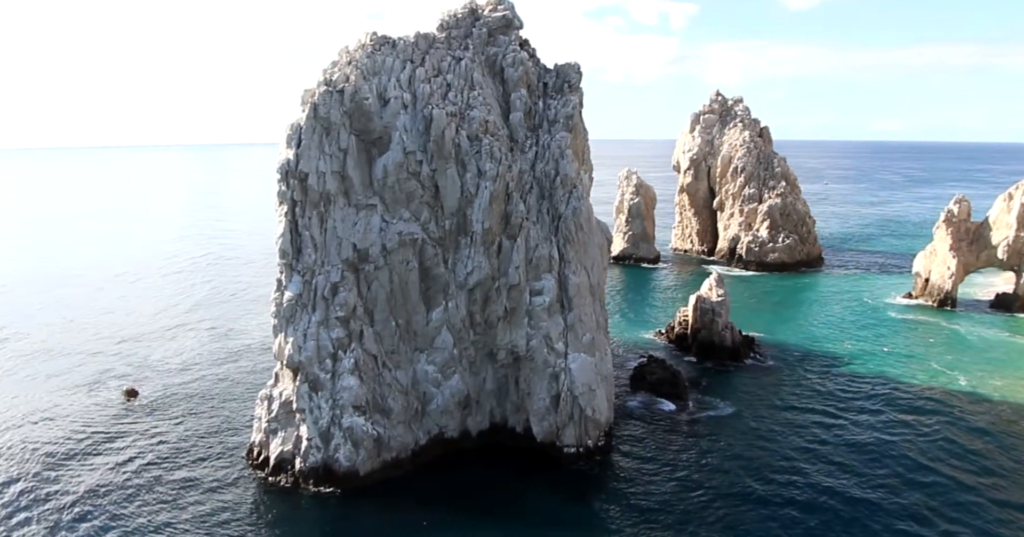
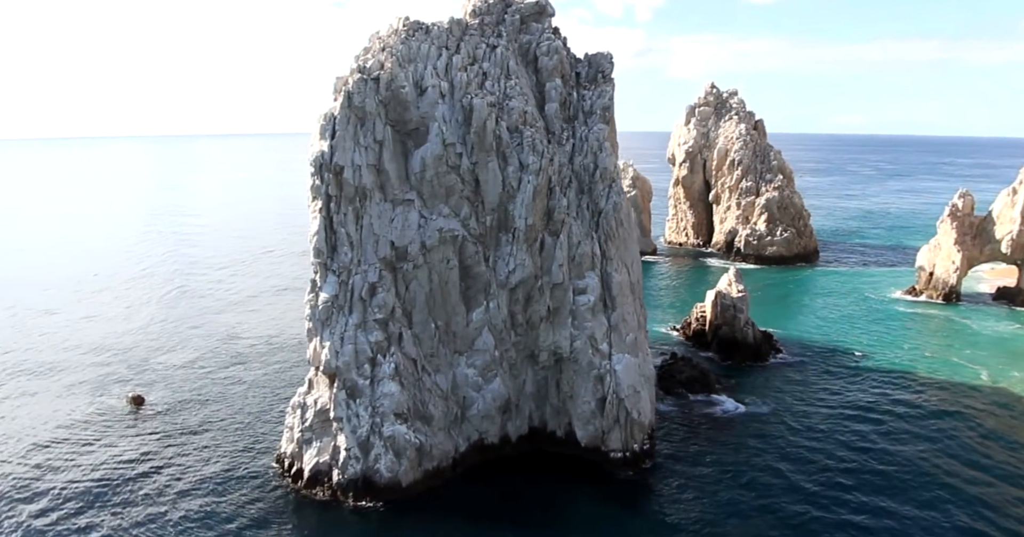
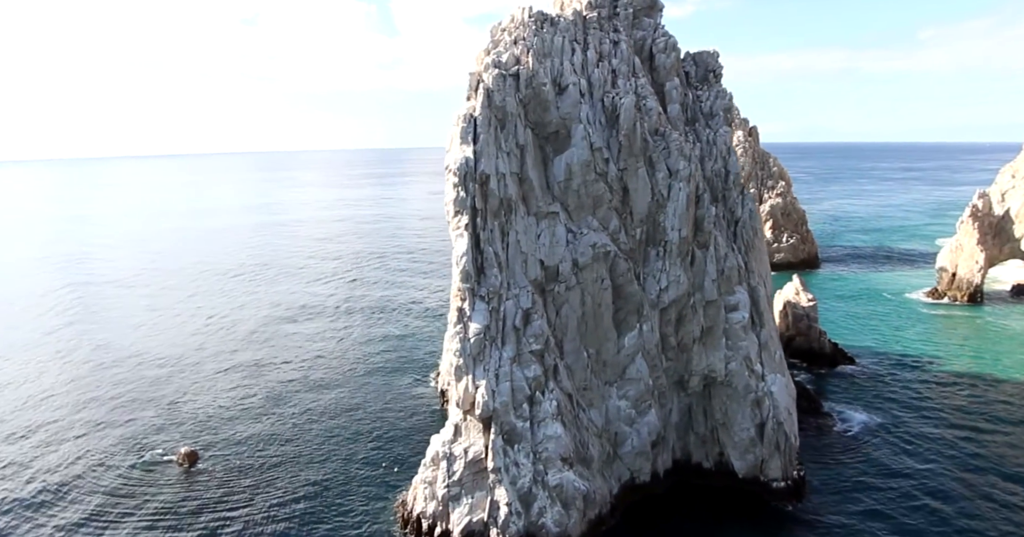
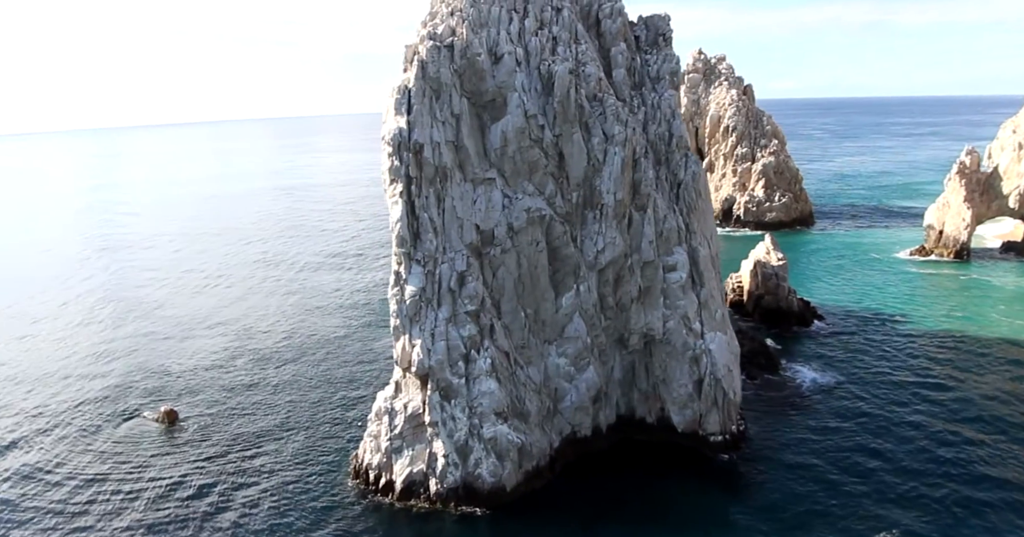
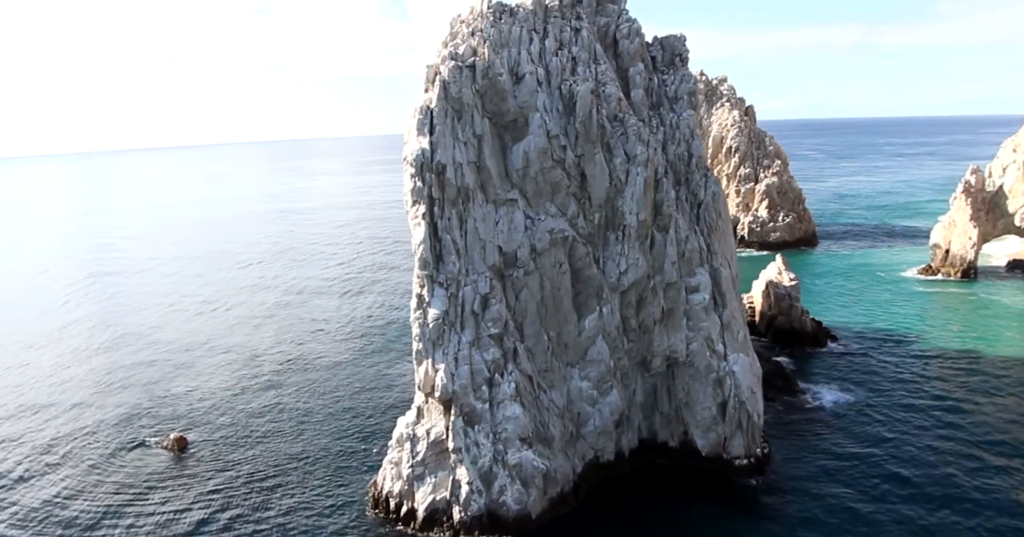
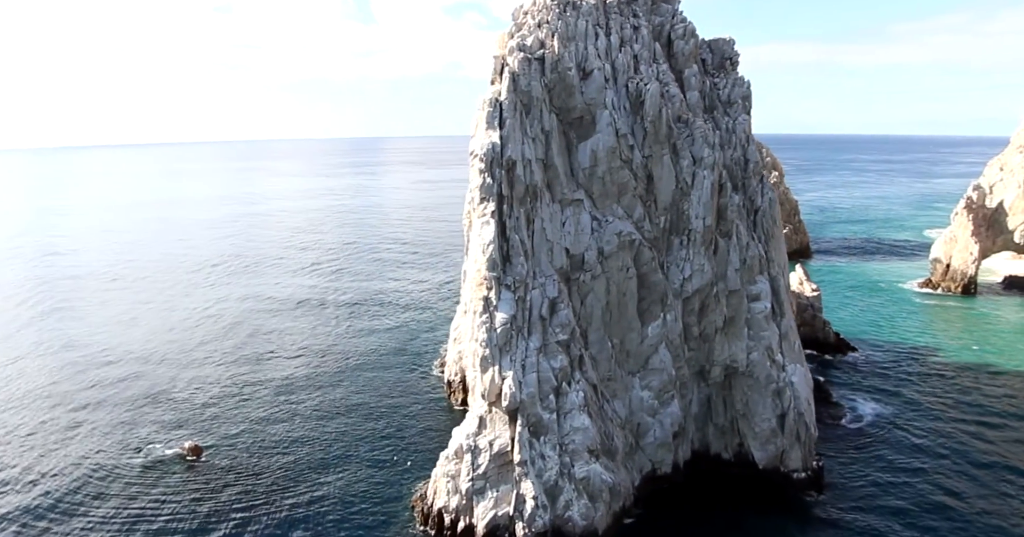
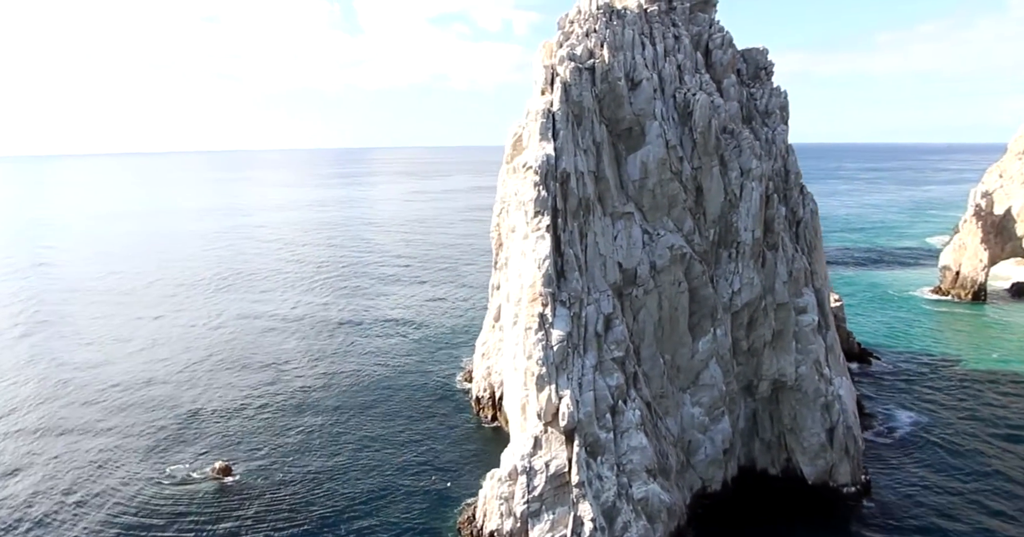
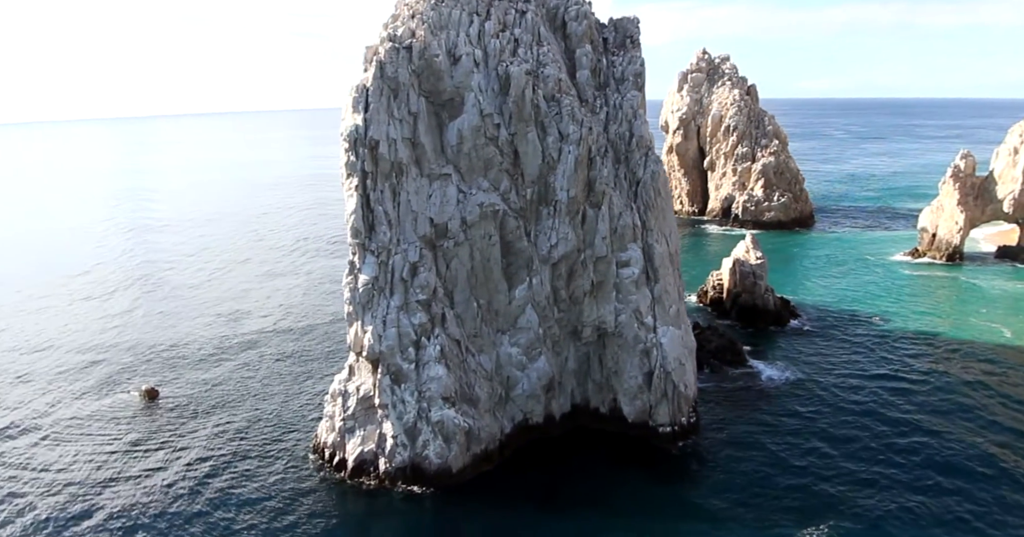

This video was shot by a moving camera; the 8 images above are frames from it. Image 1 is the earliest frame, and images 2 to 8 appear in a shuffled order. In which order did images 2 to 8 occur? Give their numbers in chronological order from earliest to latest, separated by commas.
2, 8, 4, 5, 3, 6, 7
